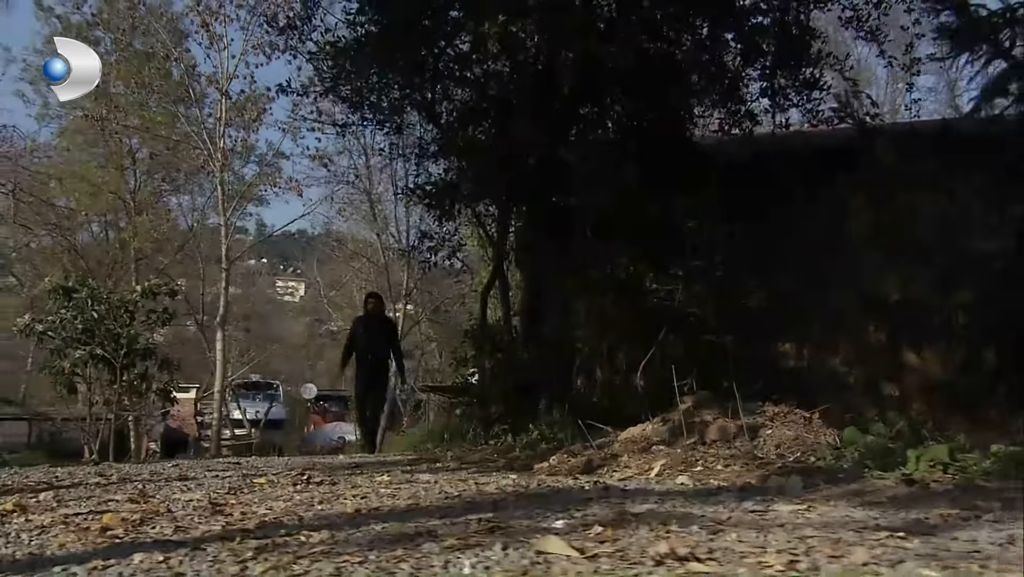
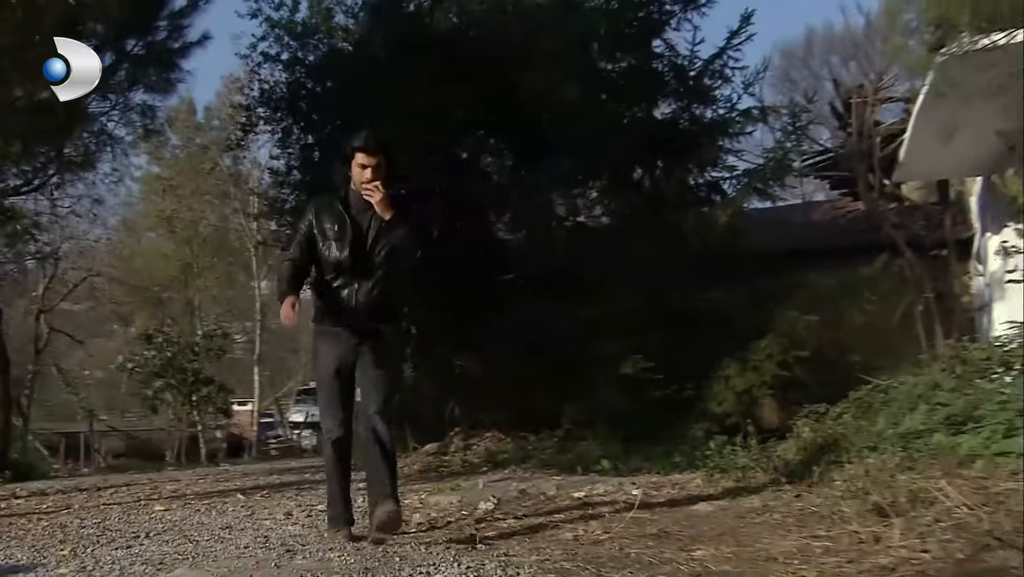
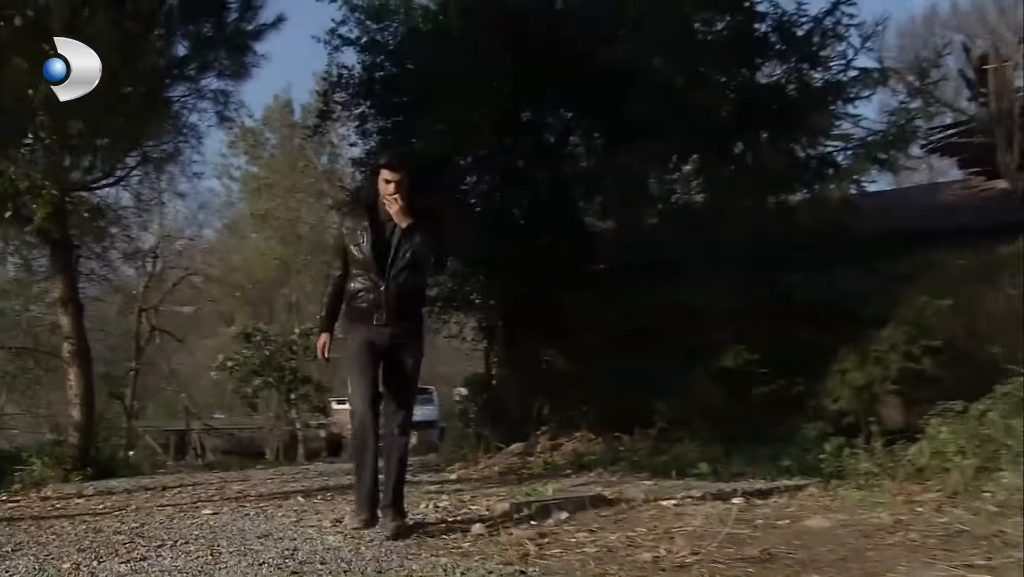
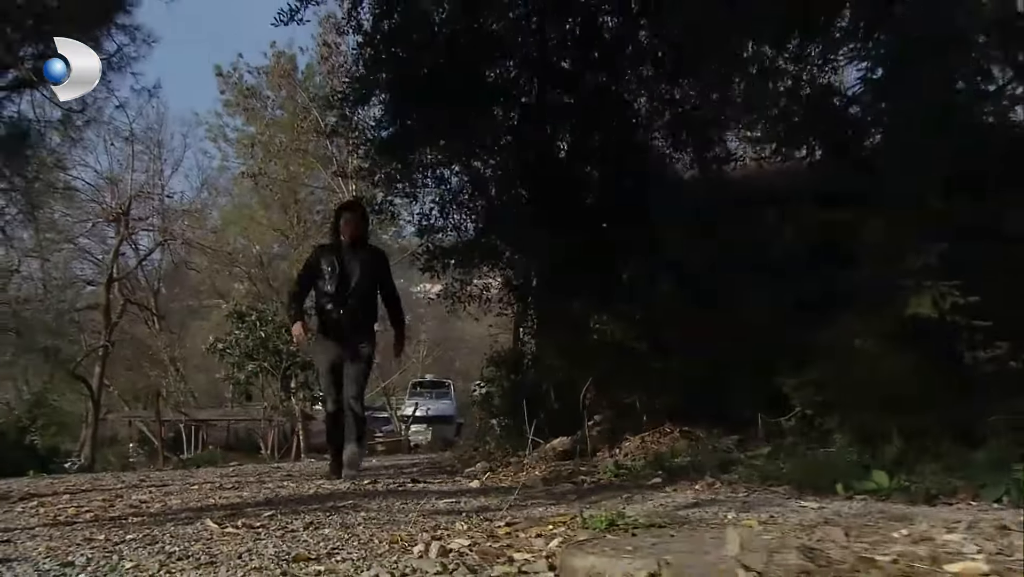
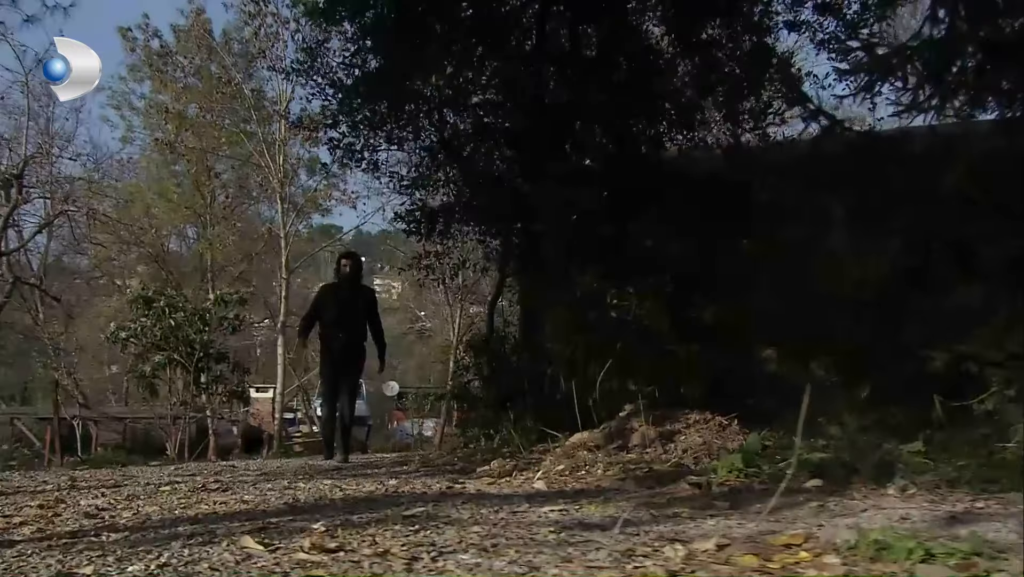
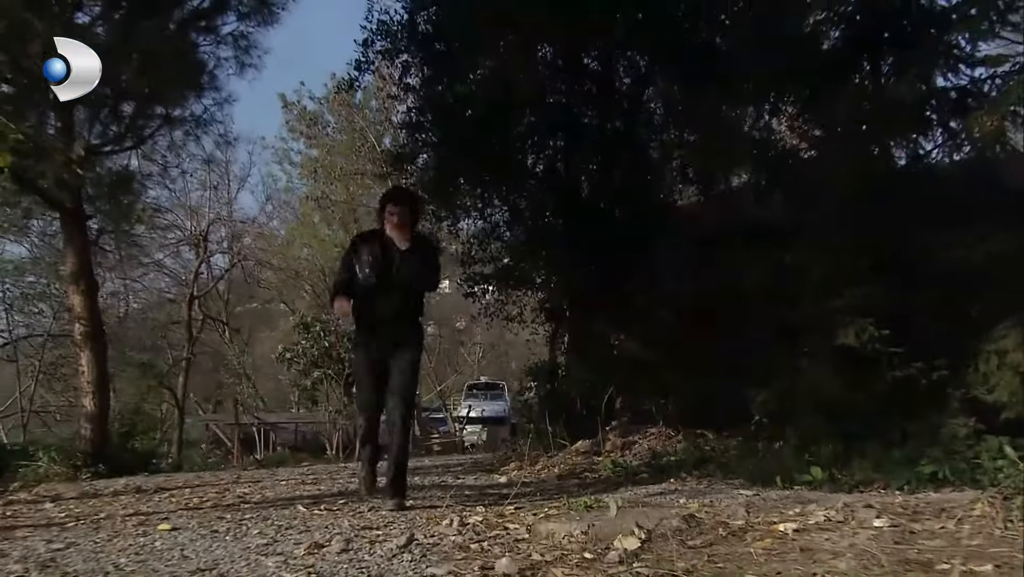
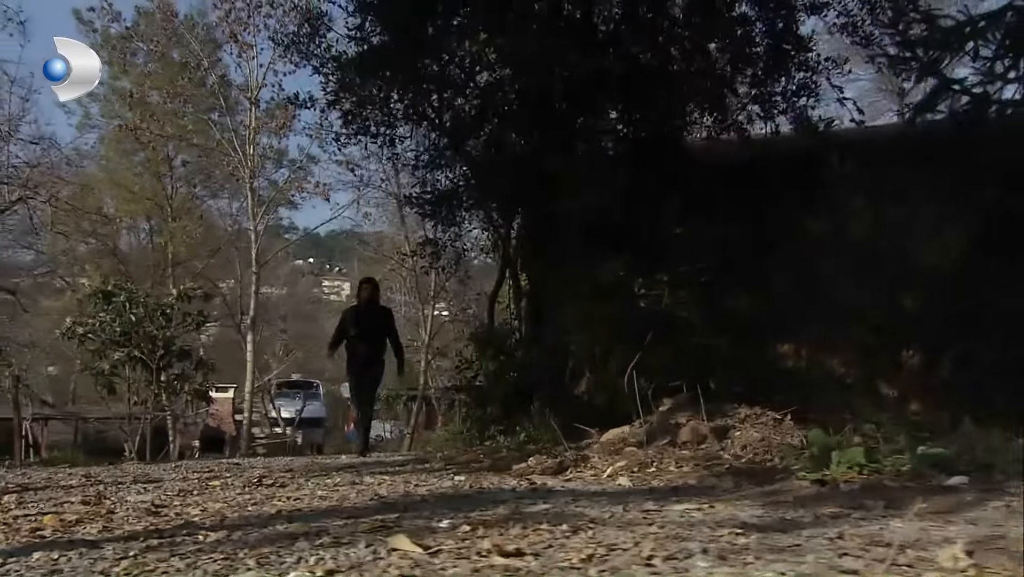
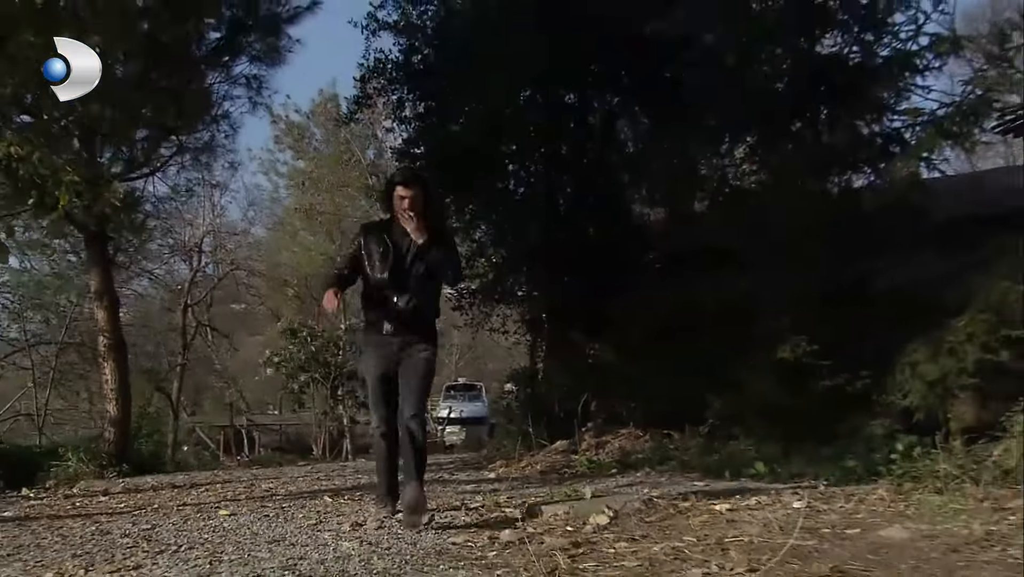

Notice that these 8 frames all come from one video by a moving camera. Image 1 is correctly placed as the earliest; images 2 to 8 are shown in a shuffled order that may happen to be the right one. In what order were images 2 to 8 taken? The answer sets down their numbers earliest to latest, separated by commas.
7, 5, 4, 6, 8, 3, 2
